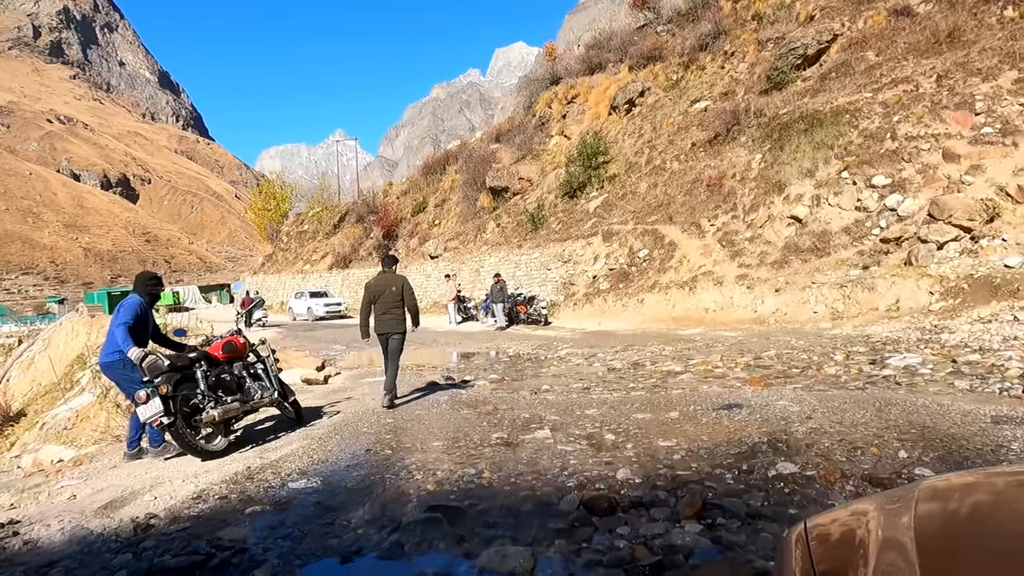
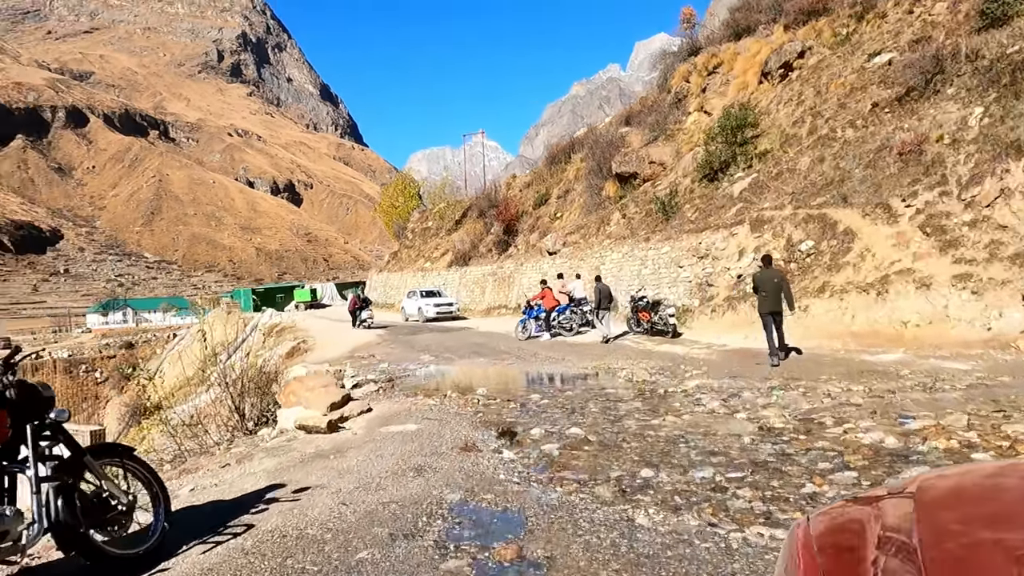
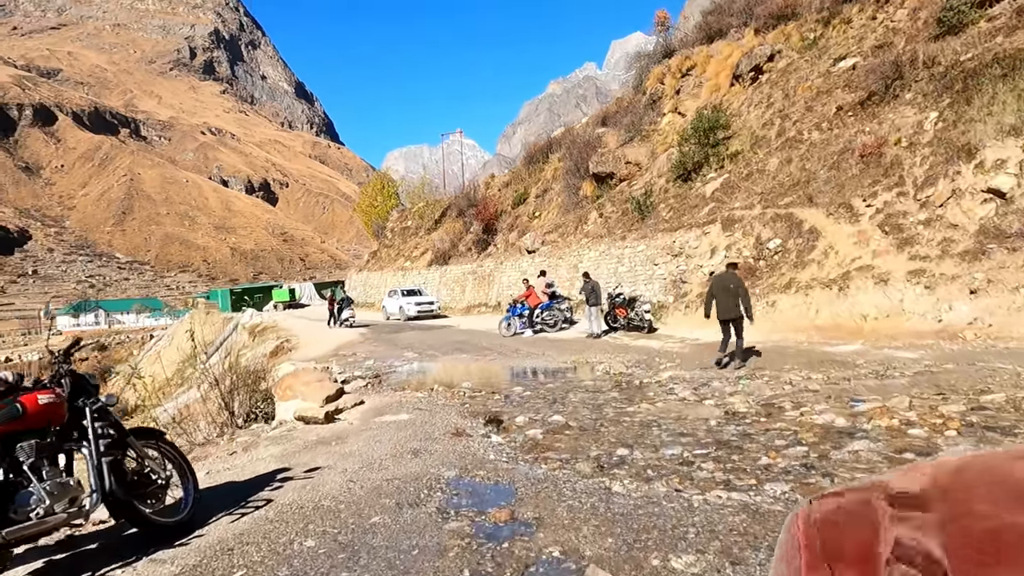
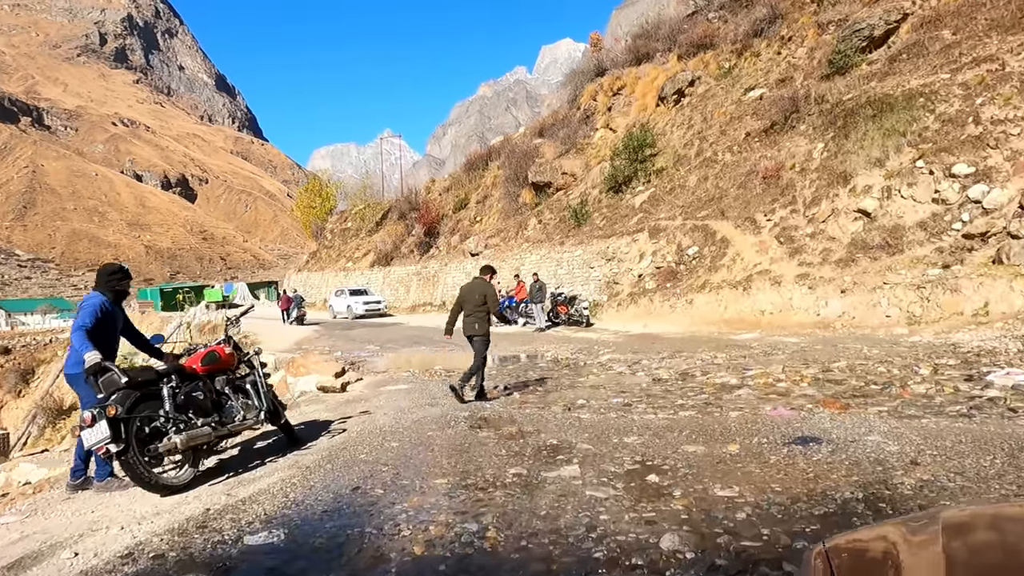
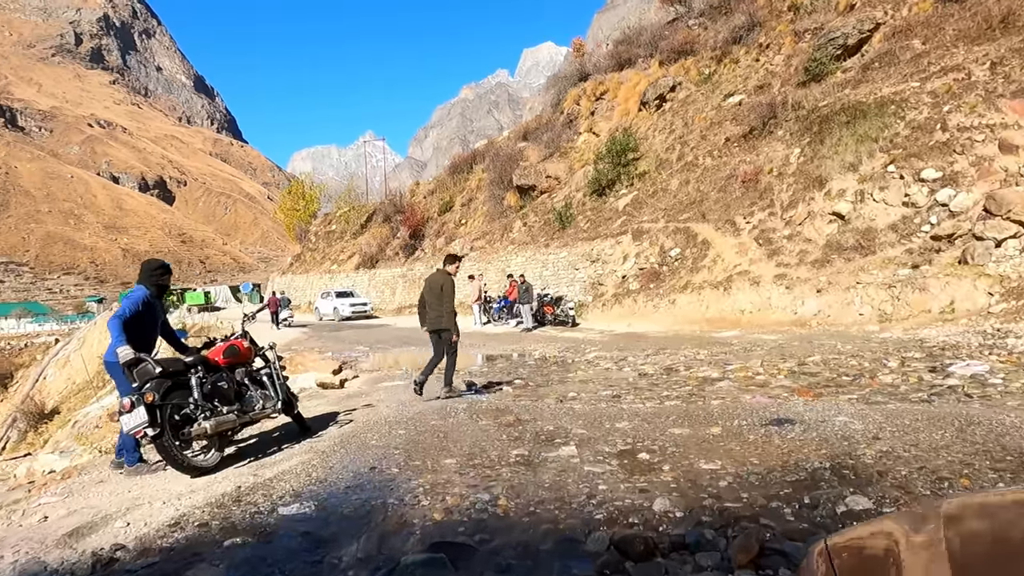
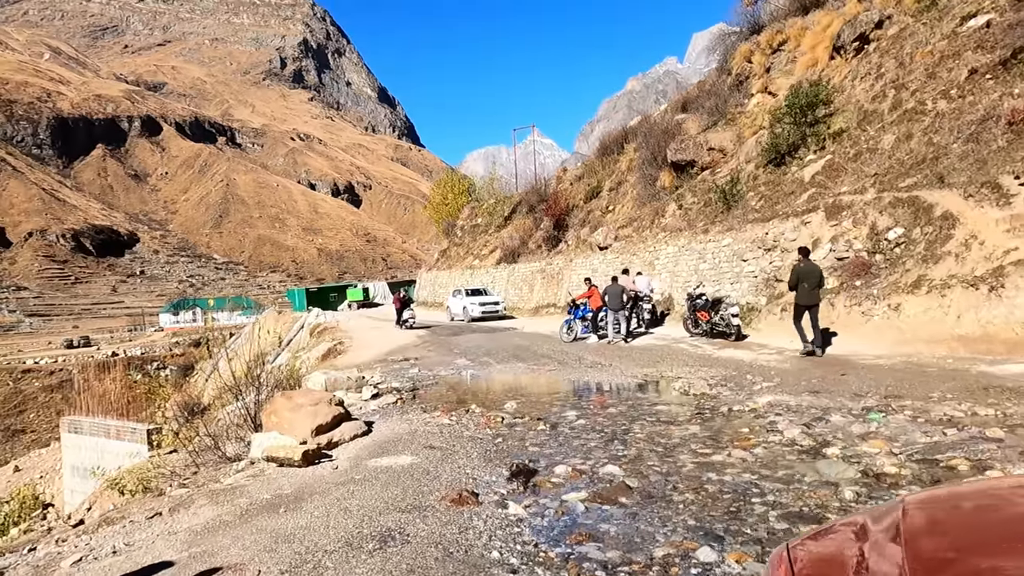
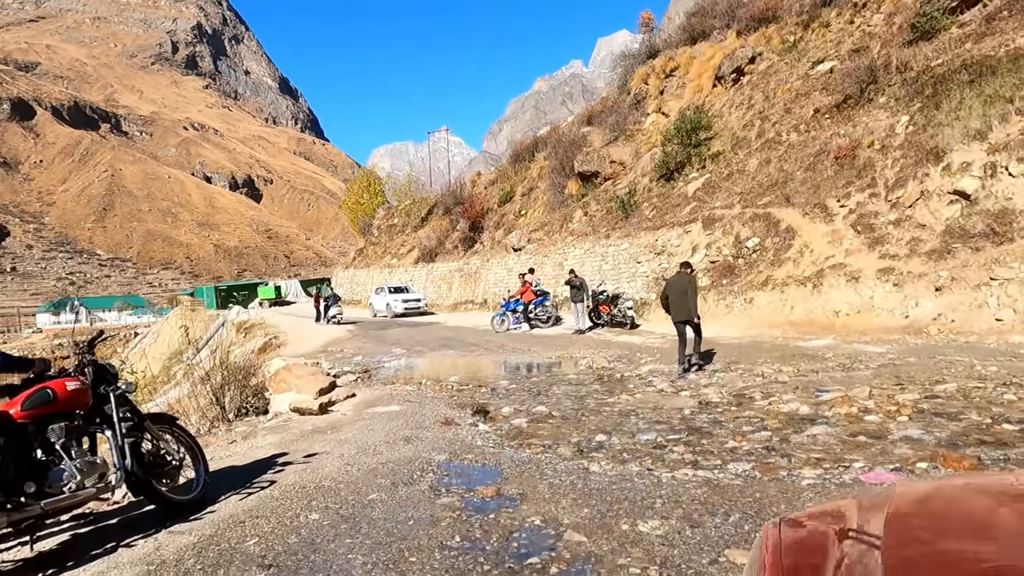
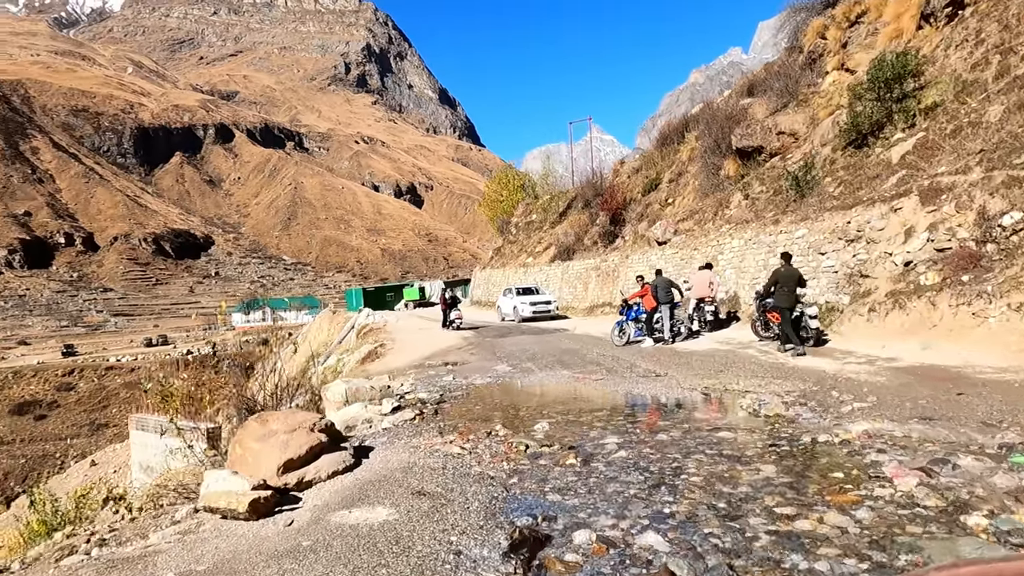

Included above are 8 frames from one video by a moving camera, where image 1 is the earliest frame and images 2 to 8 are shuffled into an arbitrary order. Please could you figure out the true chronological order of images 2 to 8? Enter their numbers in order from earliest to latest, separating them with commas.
5, 4, 7, 3, 2, 6, 8
